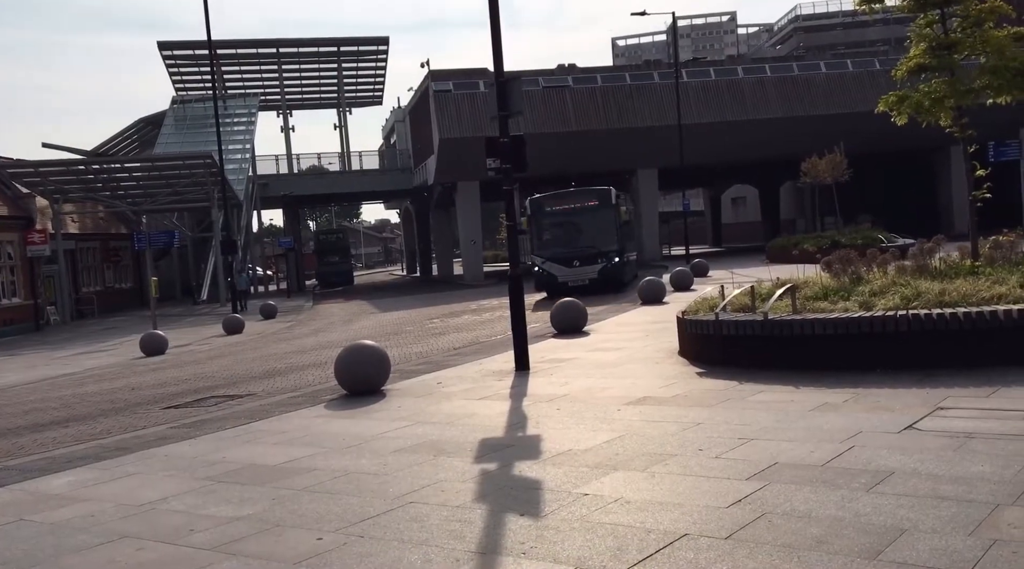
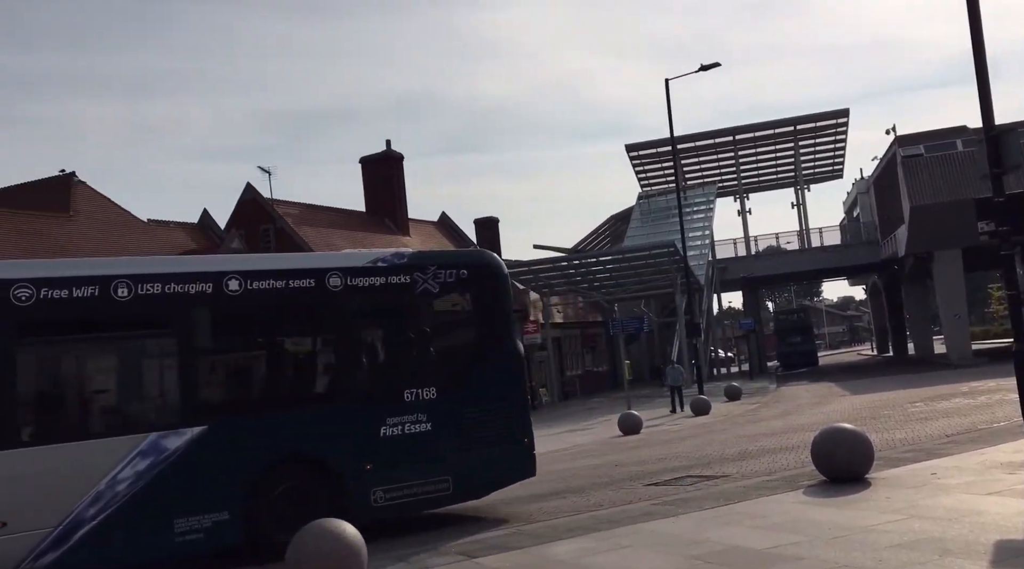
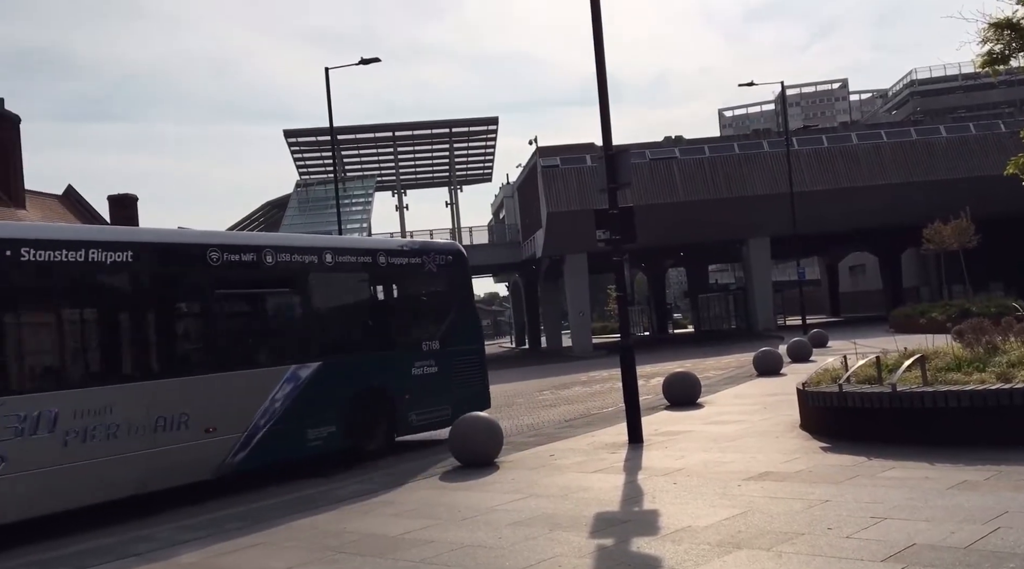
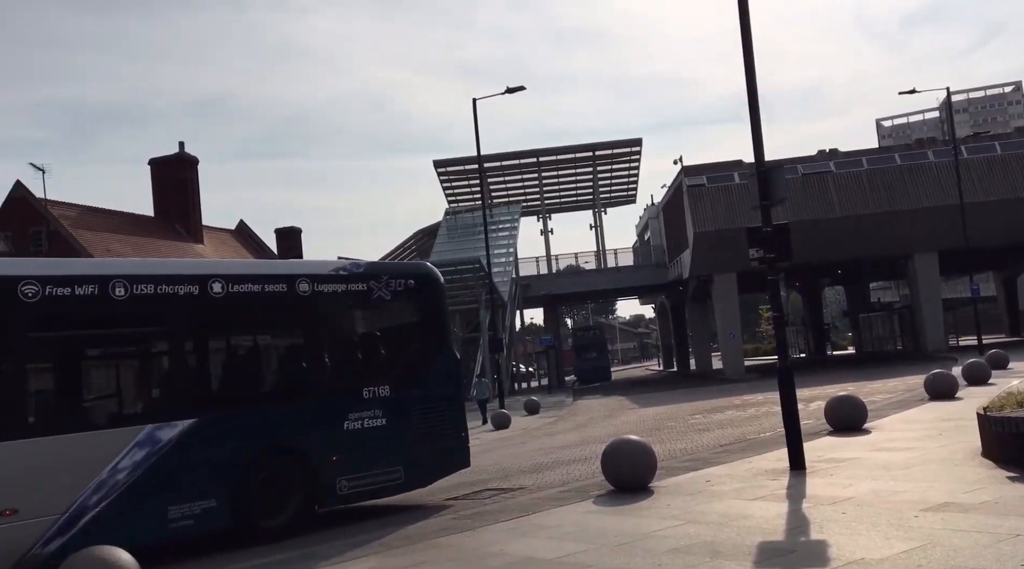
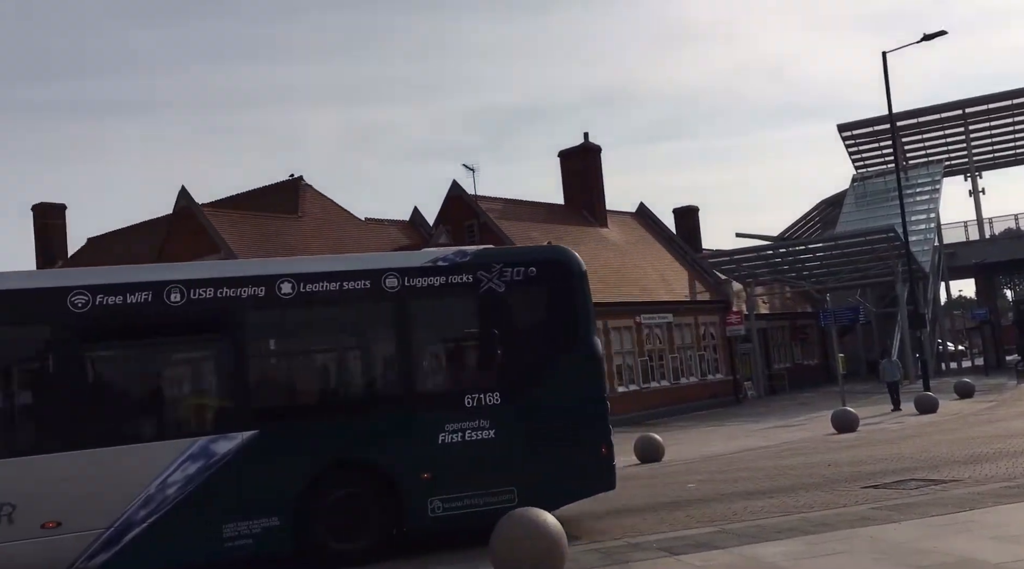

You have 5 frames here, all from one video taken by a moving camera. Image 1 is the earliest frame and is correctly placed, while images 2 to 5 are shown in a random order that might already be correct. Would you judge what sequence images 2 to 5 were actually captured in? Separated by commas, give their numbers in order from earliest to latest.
3, 4, 2, 5
